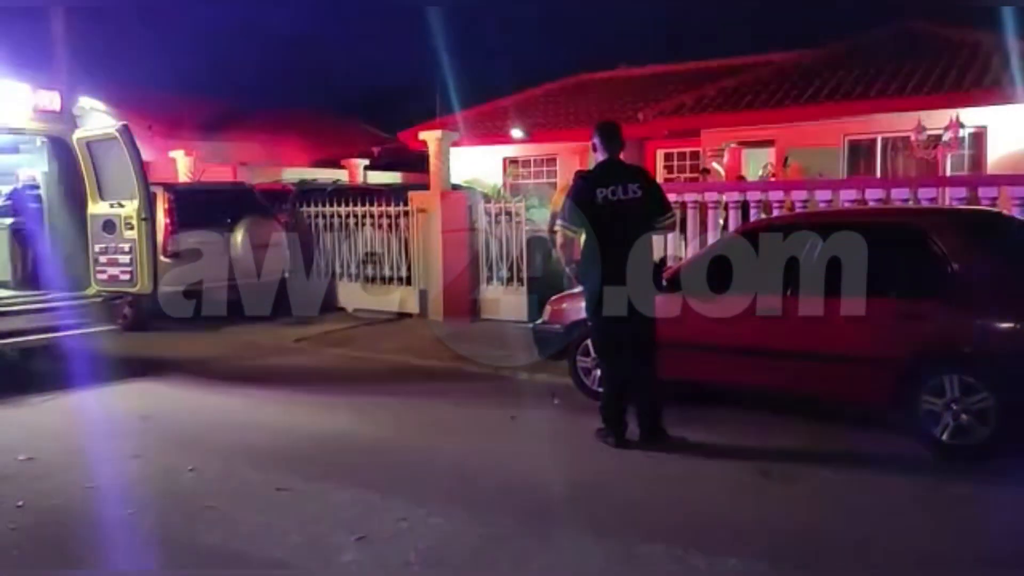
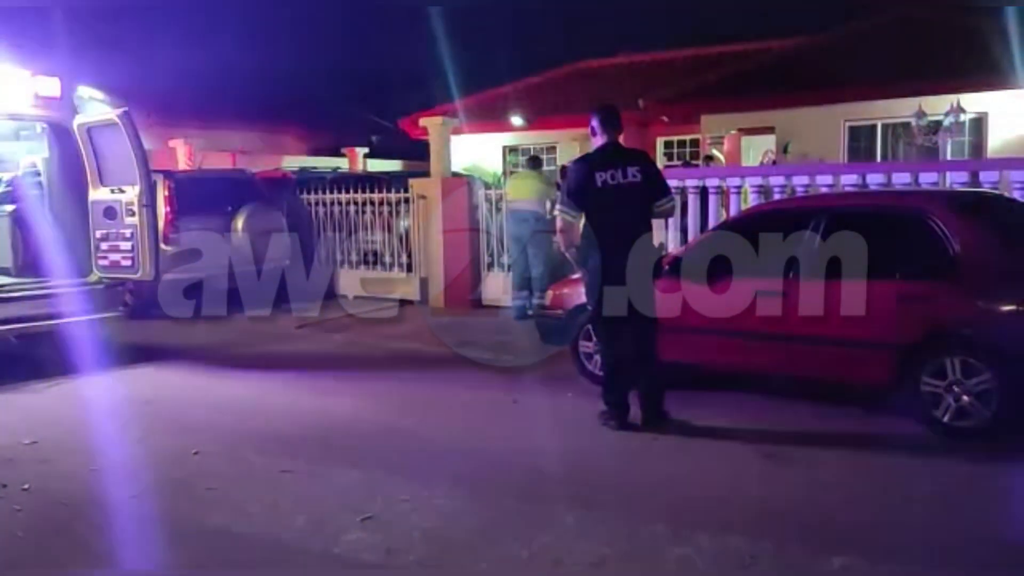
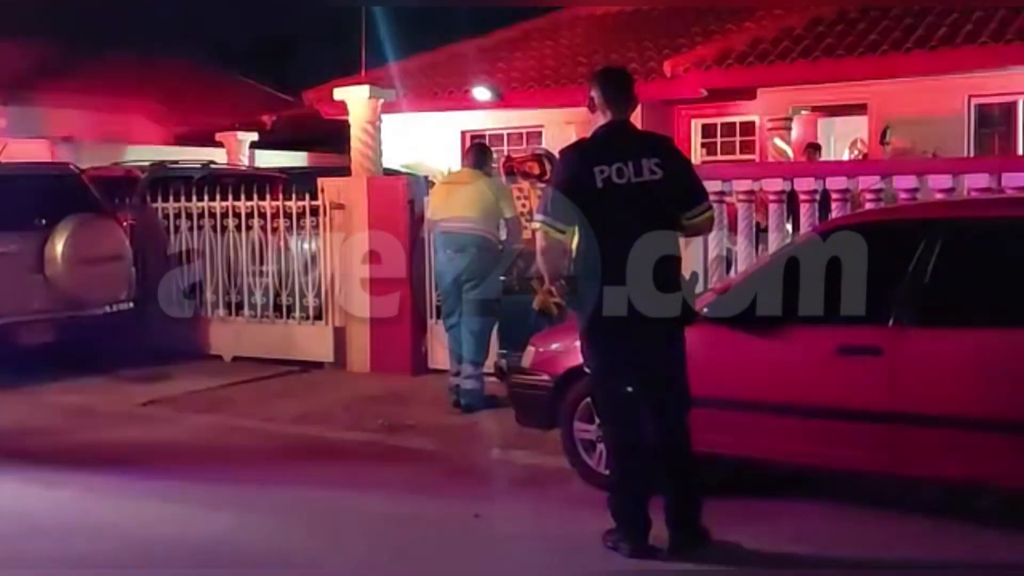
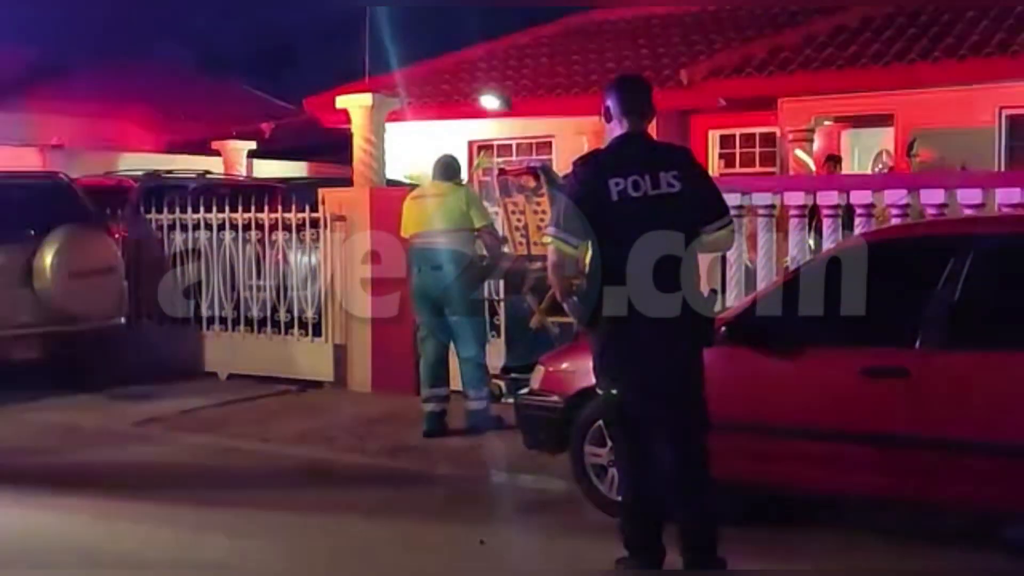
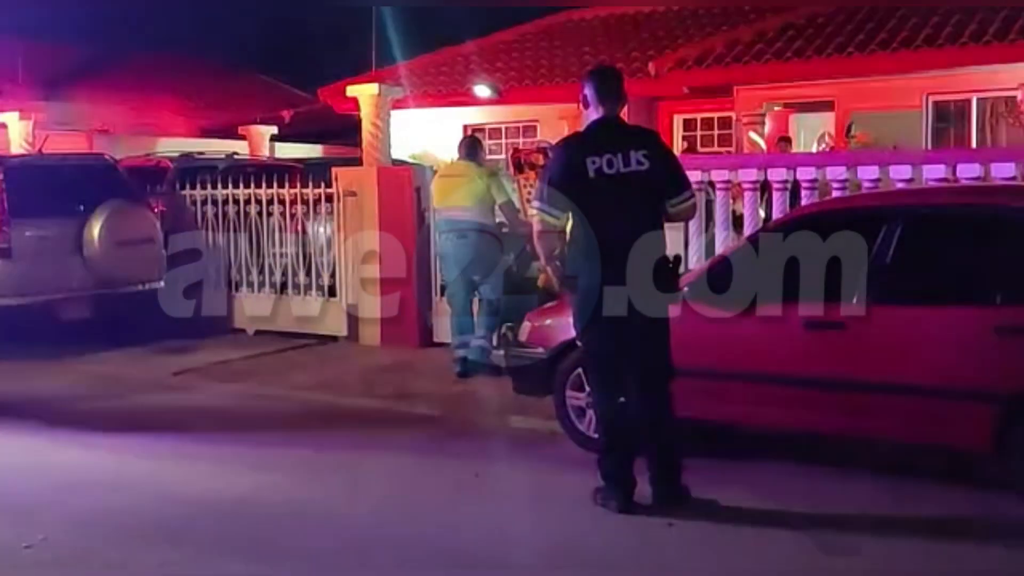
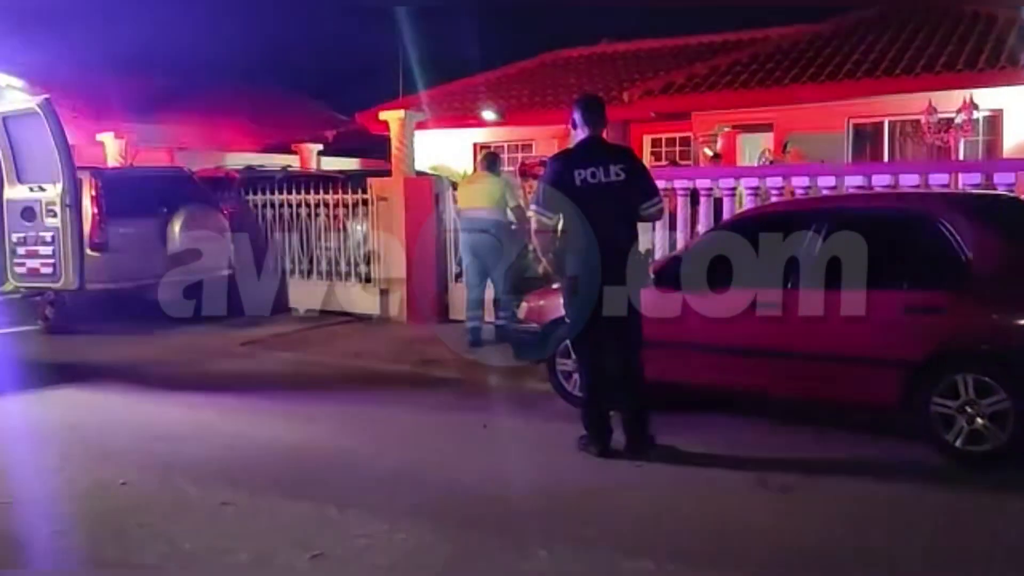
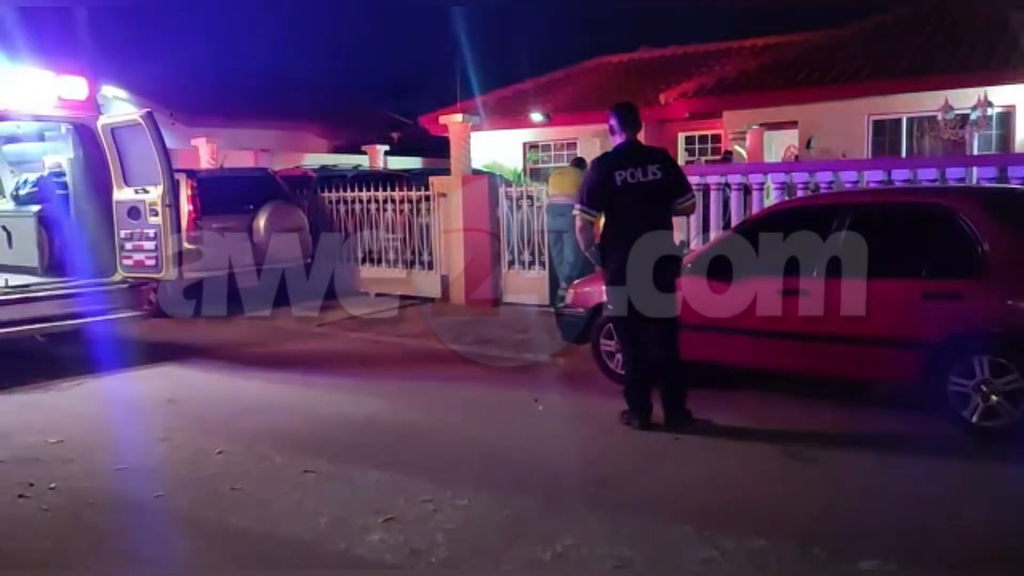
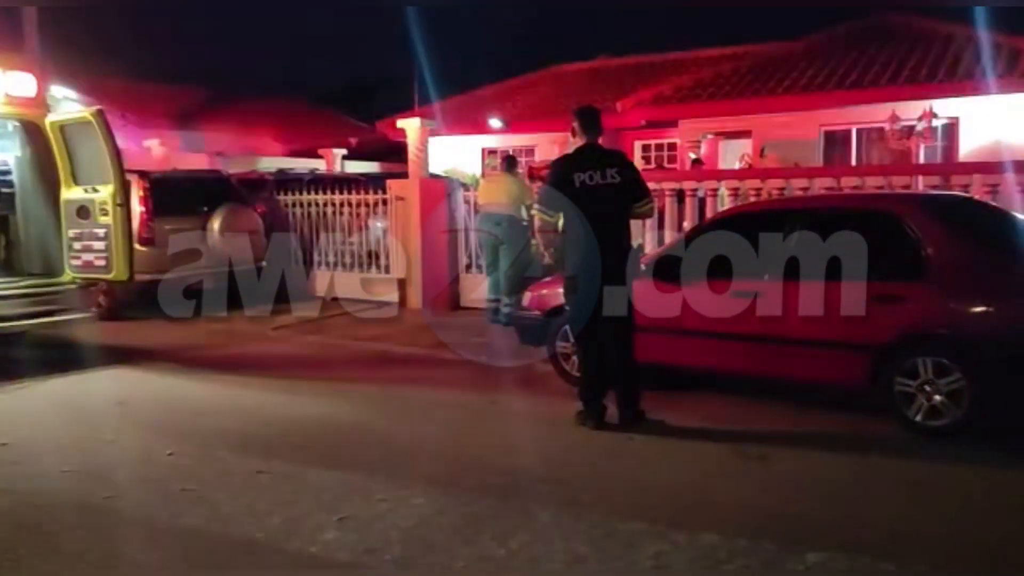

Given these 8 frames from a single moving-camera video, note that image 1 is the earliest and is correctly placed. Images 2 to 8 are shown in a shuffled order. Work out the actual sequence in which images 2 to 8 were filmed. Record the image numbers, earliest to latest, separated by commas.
7, 2, 8, 6, 5, 3, 4
